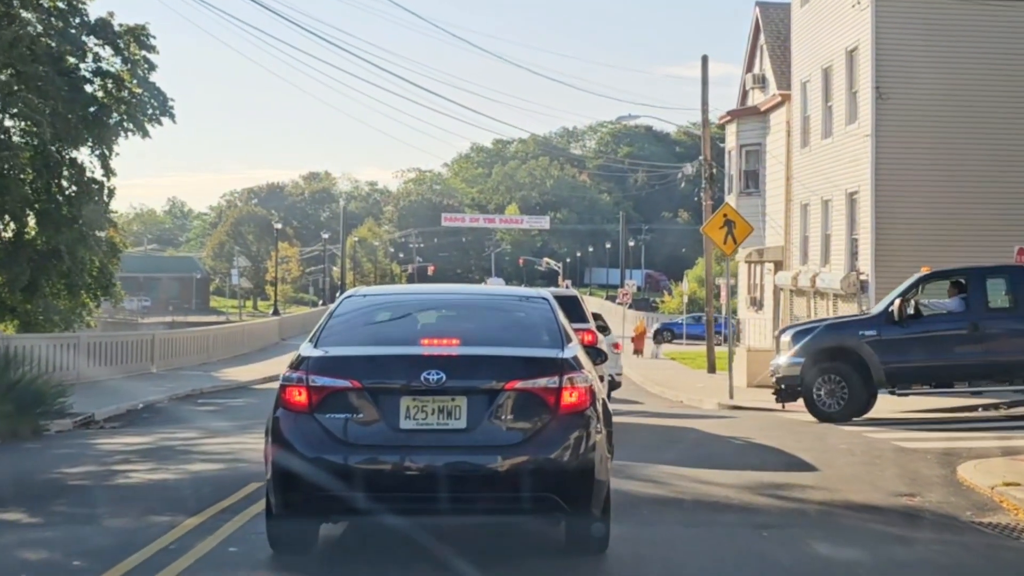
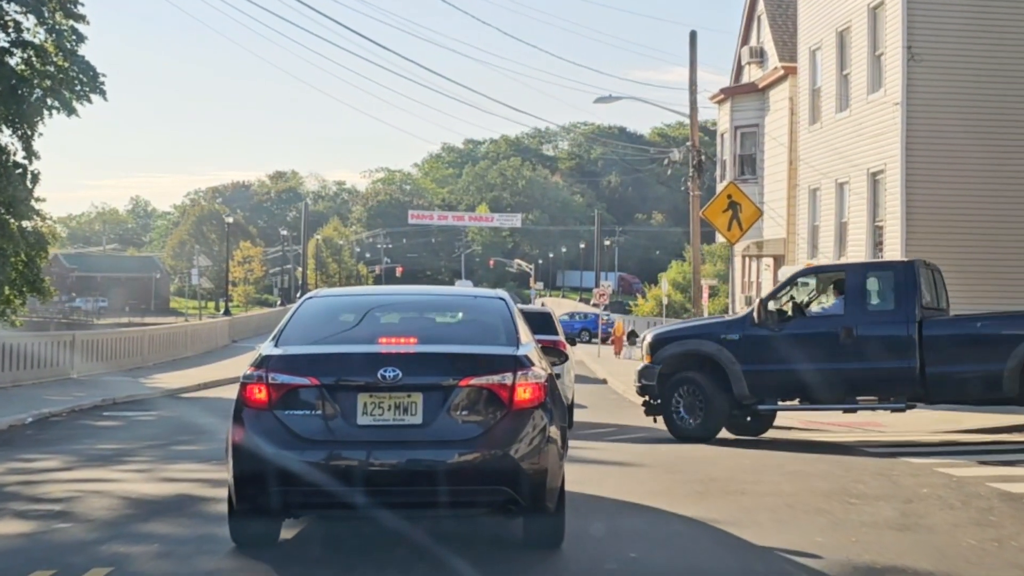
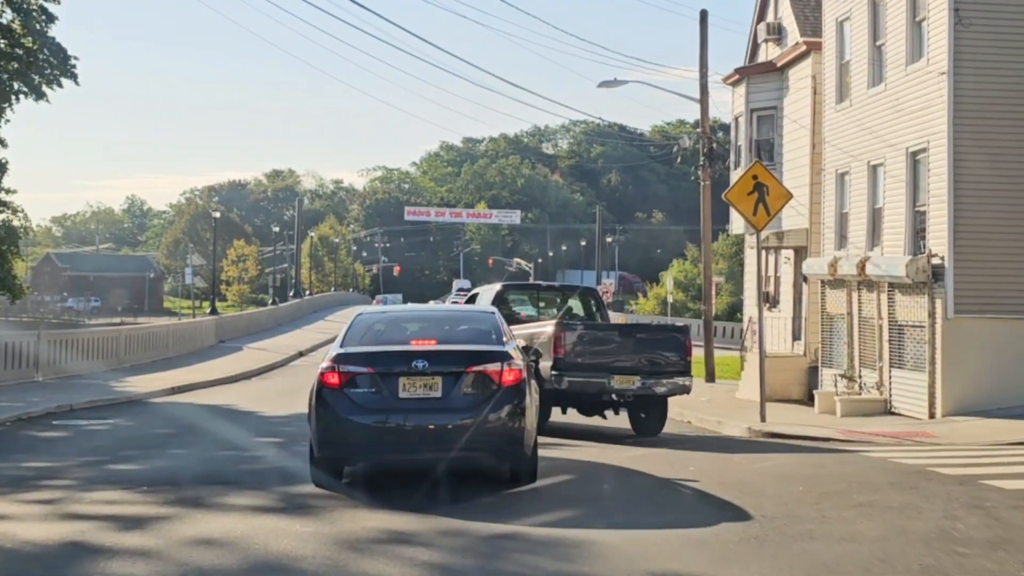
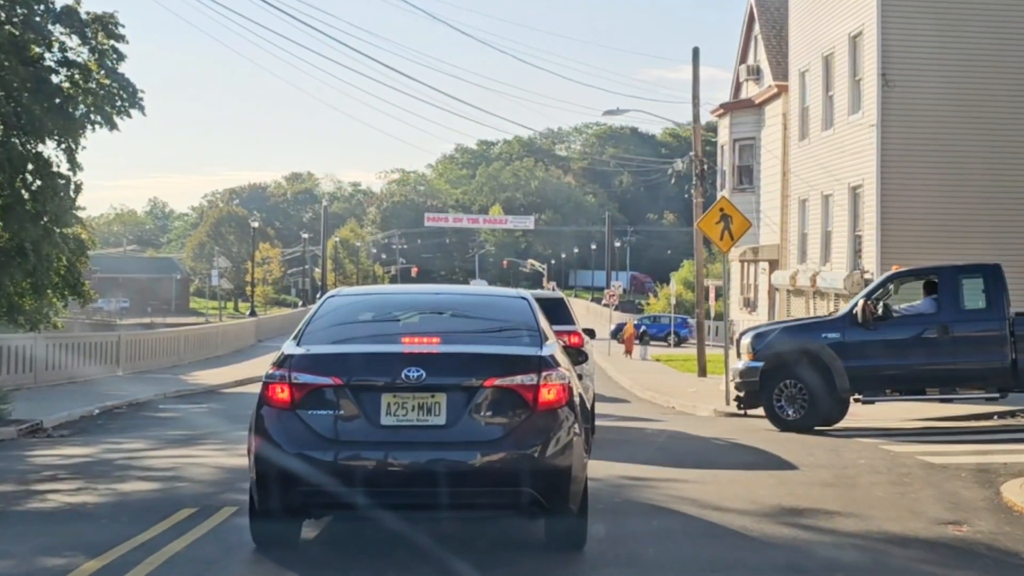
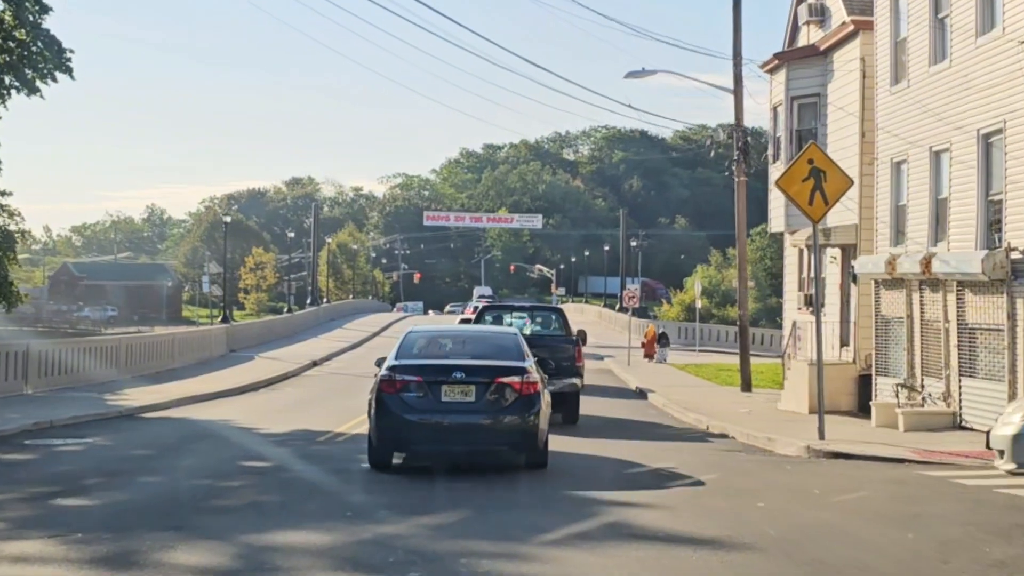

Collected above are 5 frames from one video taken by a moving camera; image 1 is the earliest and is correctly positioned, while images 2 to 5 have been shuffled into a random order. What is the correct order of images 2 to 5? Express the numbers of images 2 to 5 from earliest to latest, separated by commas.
4, 2, 3, 5
